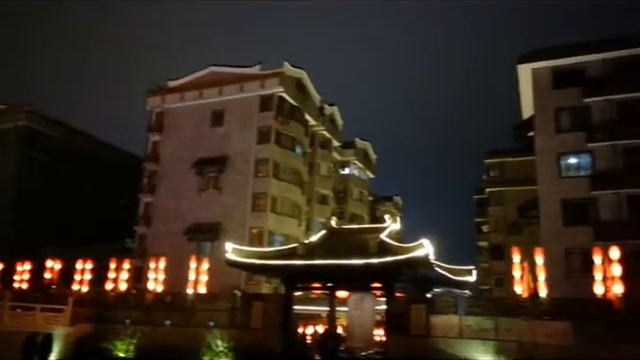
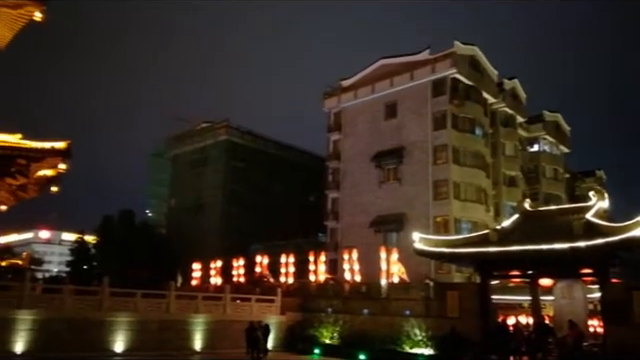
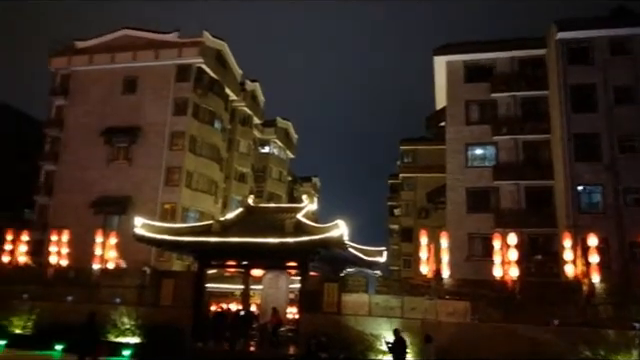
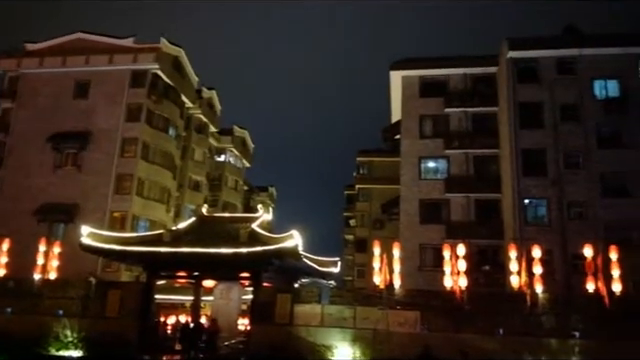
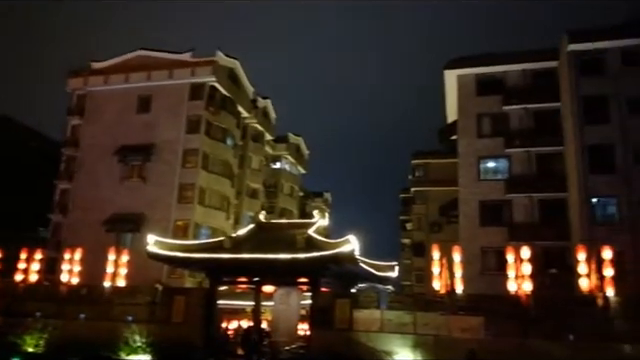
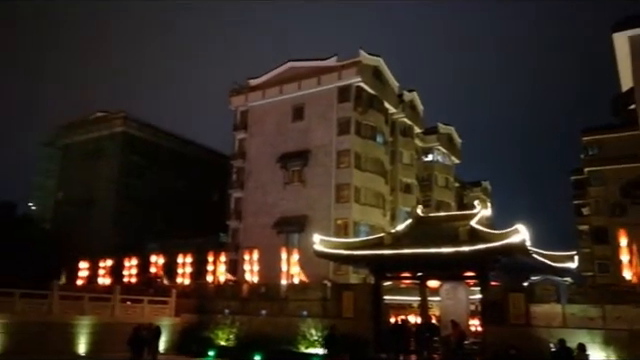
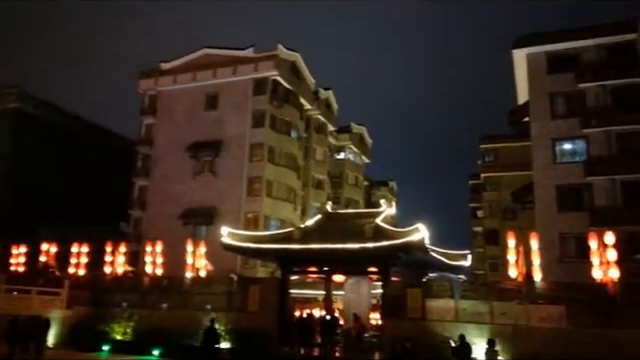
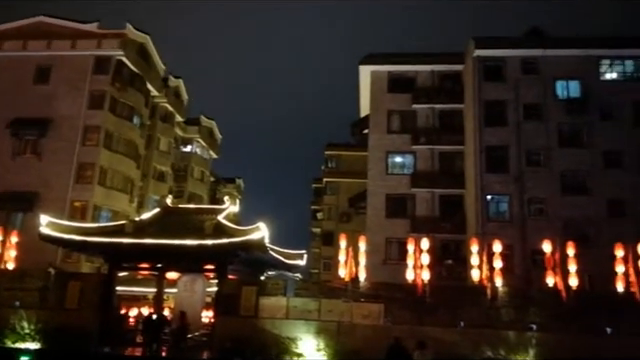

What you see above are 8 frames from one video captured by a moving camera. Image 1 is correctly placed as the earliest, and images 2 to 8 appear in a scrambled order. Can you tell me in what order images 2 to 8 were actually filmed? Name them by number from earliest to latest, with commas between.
5, 4, 8, 3, 7, 6, 2
